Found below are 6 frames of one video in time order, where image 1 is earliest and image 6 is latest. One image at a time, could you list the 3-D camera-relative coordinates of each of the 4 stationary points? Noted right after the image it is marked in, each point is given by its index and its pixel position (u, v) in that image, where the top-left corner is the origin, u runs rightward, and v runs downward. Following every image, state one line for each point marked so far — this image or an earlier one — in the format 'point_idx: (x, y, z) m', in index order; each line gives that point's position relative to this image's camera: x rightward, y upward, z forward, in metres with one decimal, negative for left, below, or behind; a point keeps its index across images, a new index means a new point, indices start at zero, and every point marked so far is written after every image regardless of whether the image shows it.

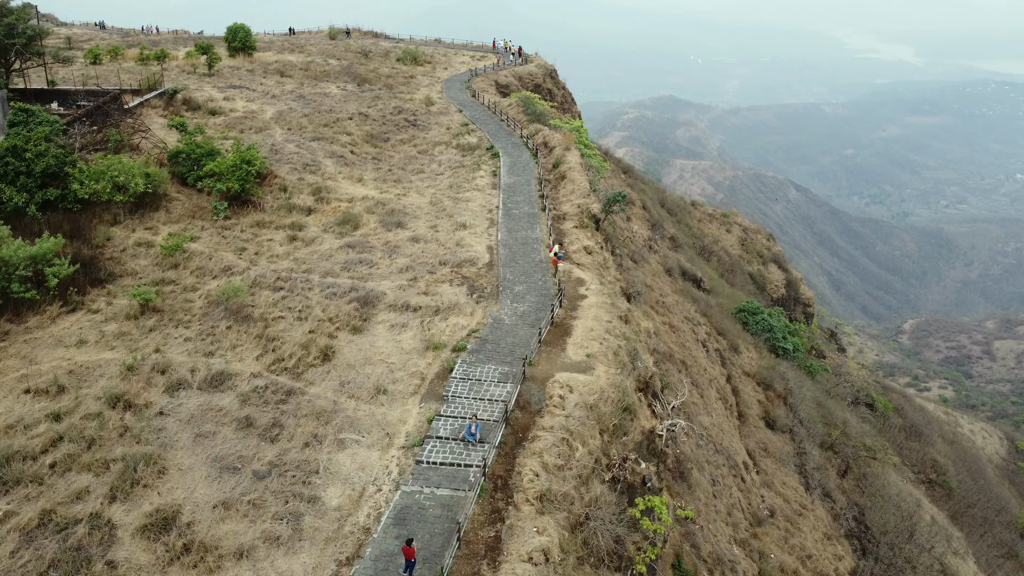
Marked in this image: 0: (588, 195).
0: (+1.7, +2.1, +18.6) m
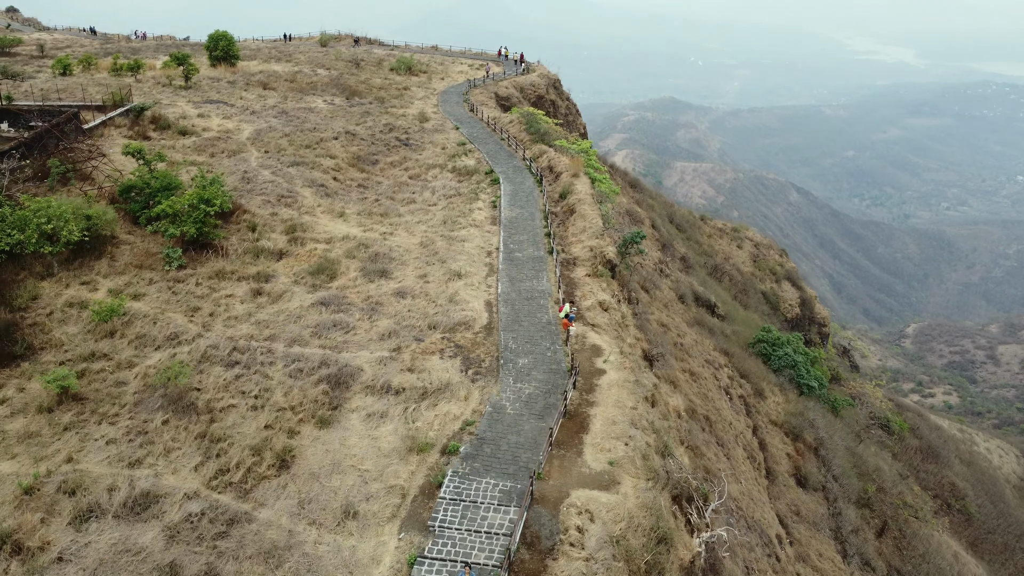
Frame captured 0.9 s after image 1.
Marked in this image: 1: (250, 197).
0: (+1.8, +1.0, +16.2) m
1: (-5.8, +2.0, +18.0) m
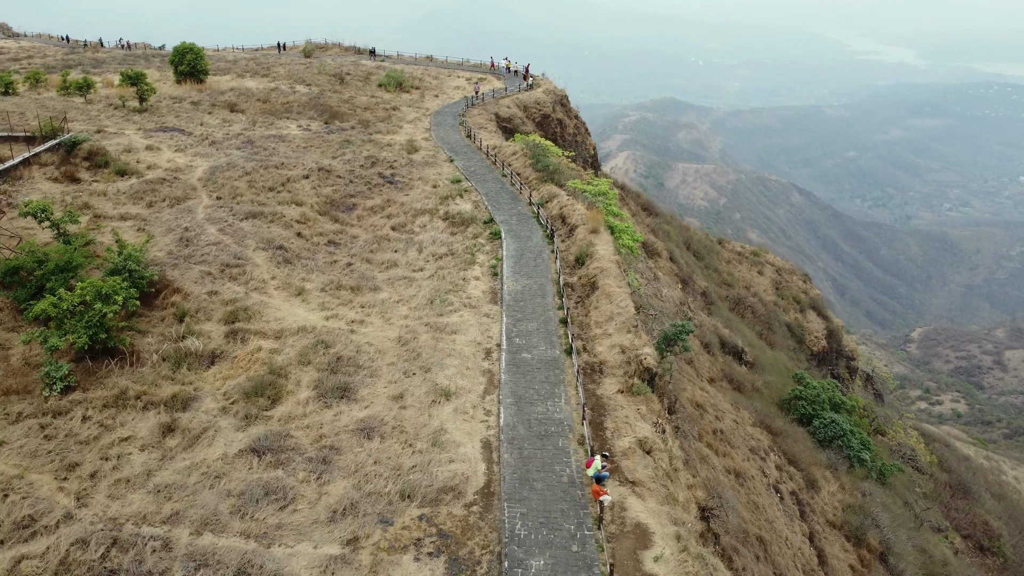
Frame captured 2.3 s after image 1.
0: (+1.9, -0.6, +12.5) m
1: (-5.7, +0.3, +14.2) m
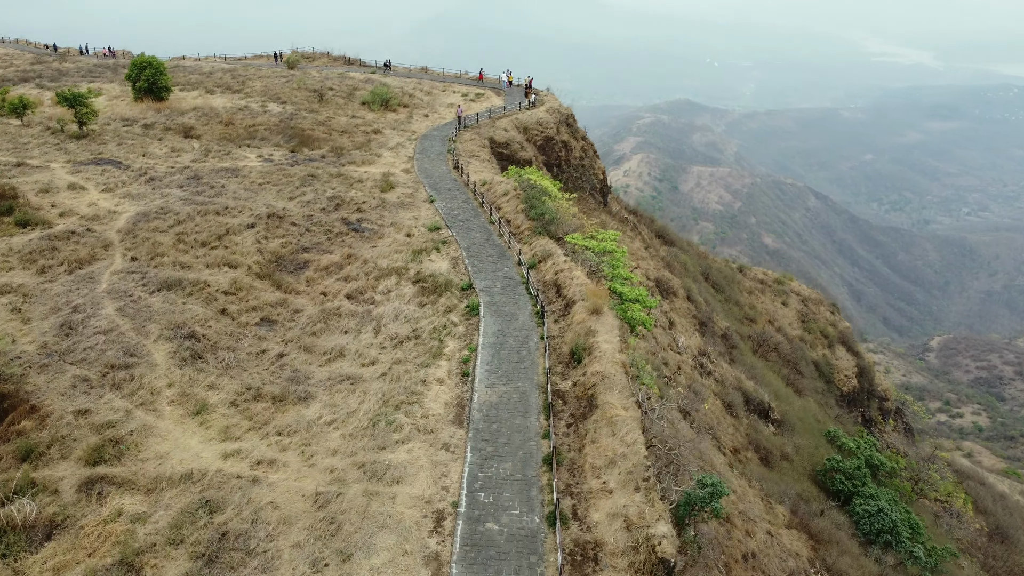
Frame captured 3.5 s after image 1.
0: (+1.5, -2.1, +9.0) m
1: (-6.1, -1.1, +10.8) m
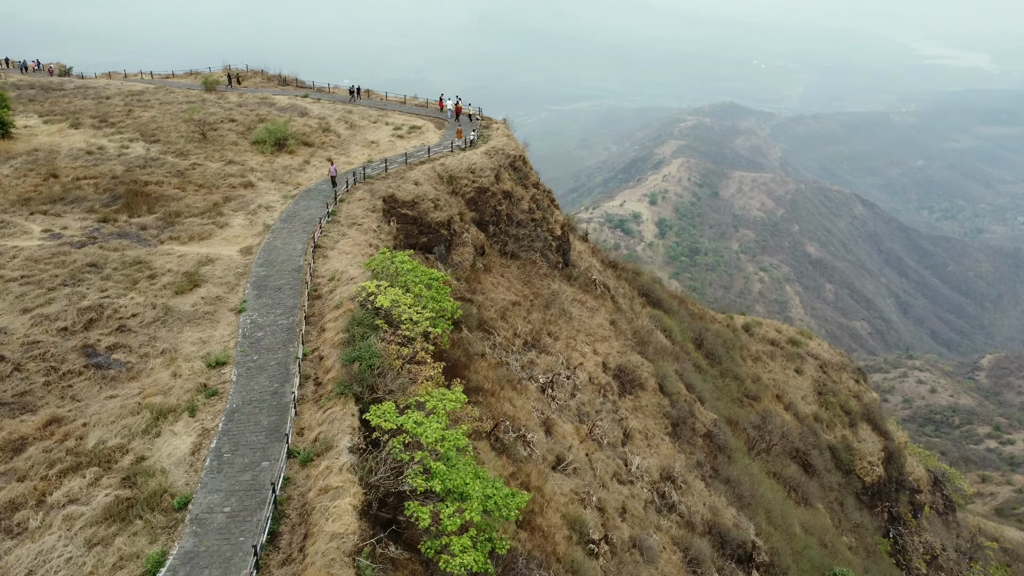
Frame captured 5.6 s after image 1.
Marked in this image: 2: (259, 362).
0: (-1.8, -4.7, +3.0) m
1: (-9.2, -3.5, +5.3) m
2: (-3.8, -1.1, +12.2) m
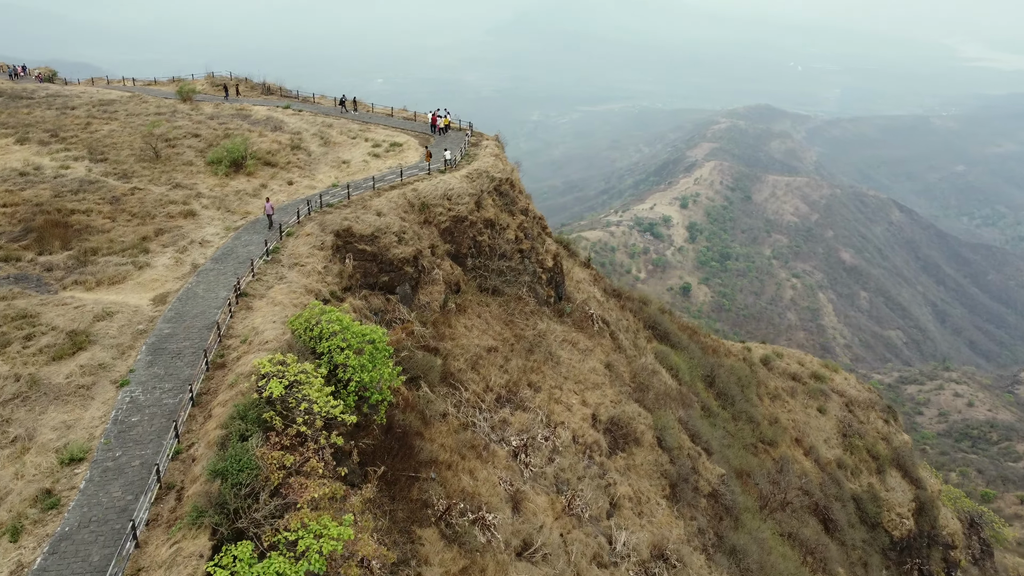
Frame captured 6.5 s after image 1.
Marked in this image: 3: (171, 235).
0: (-3.1, -5.7, +0.6) m
1: (-10.4, -4.4, +3.1) m
2: (-4.7, -2.1, +9.8) m
3: (-7.1, +1.1, +16.9) m
